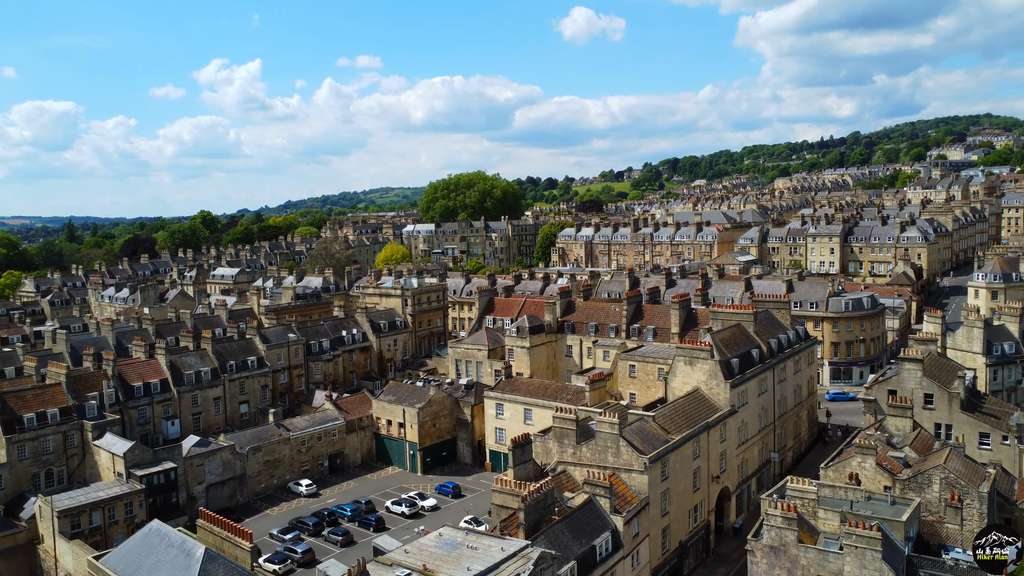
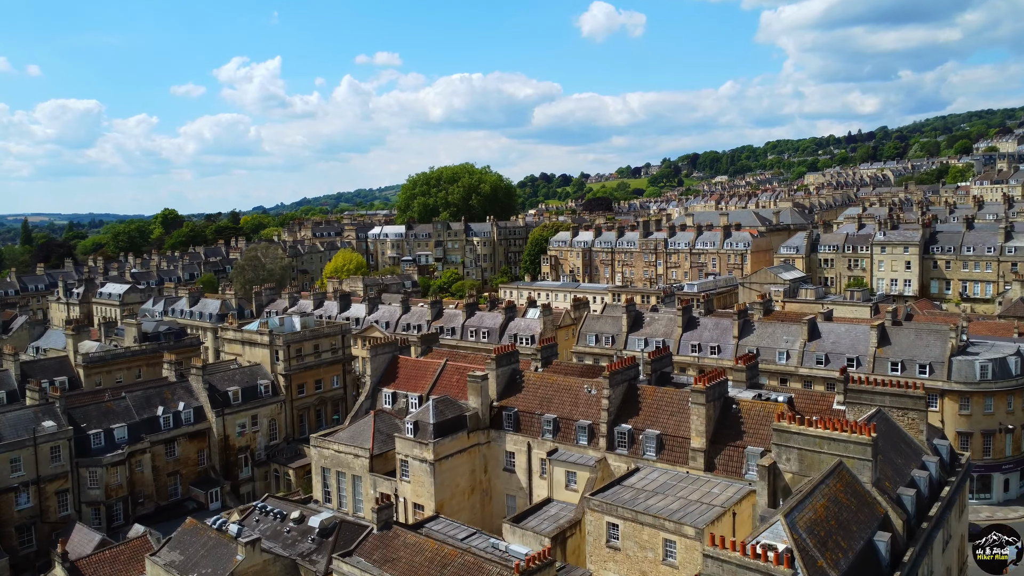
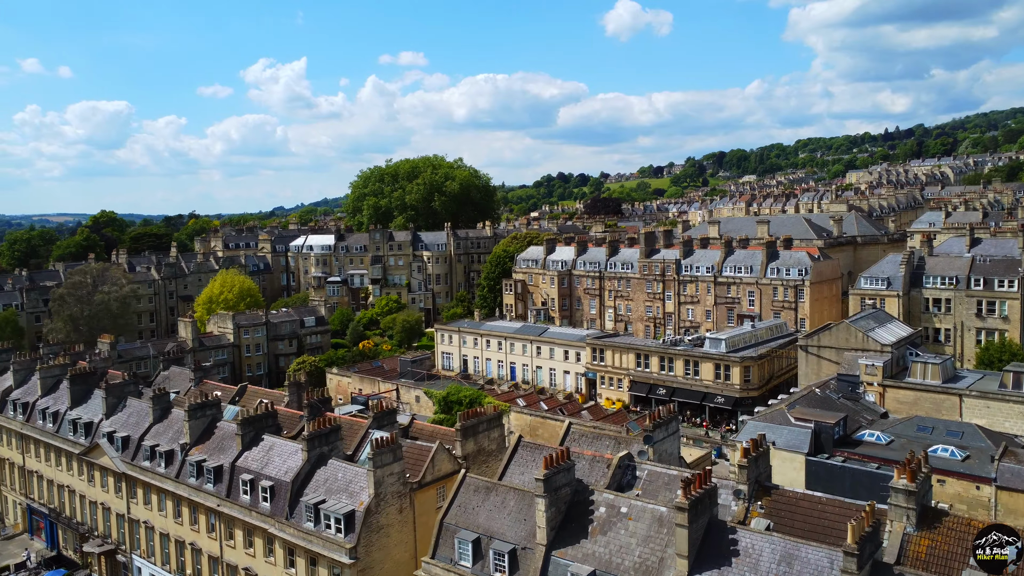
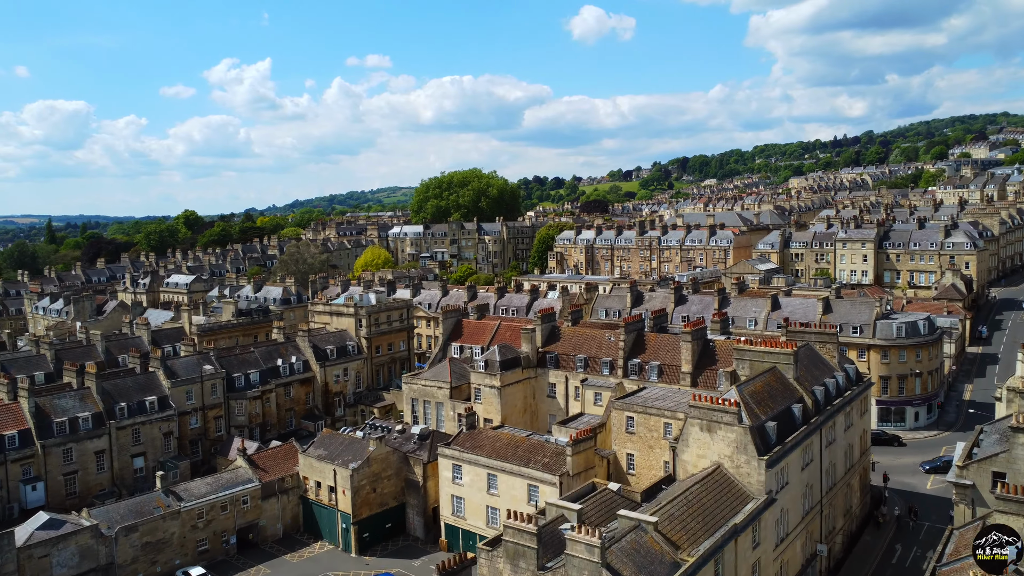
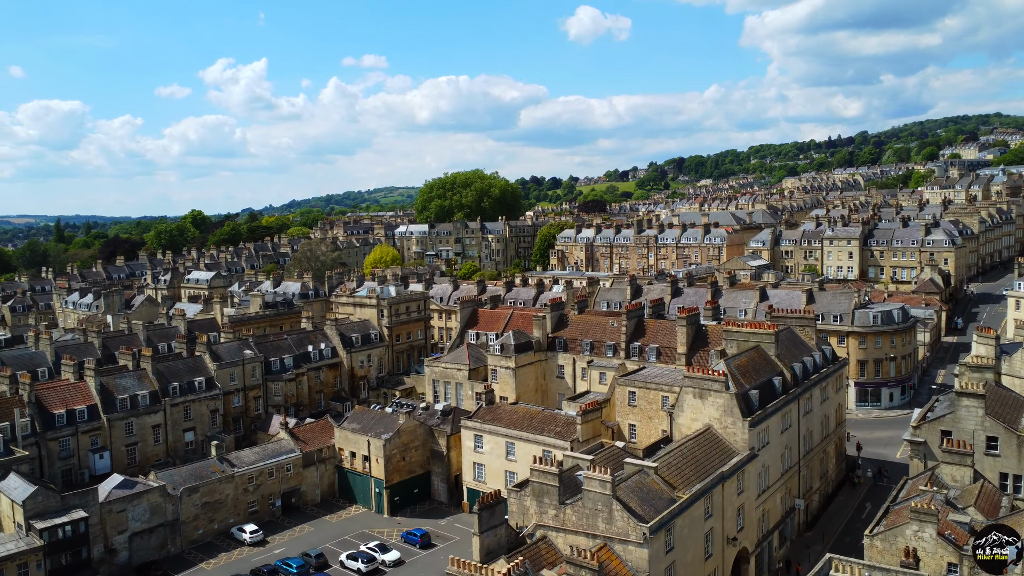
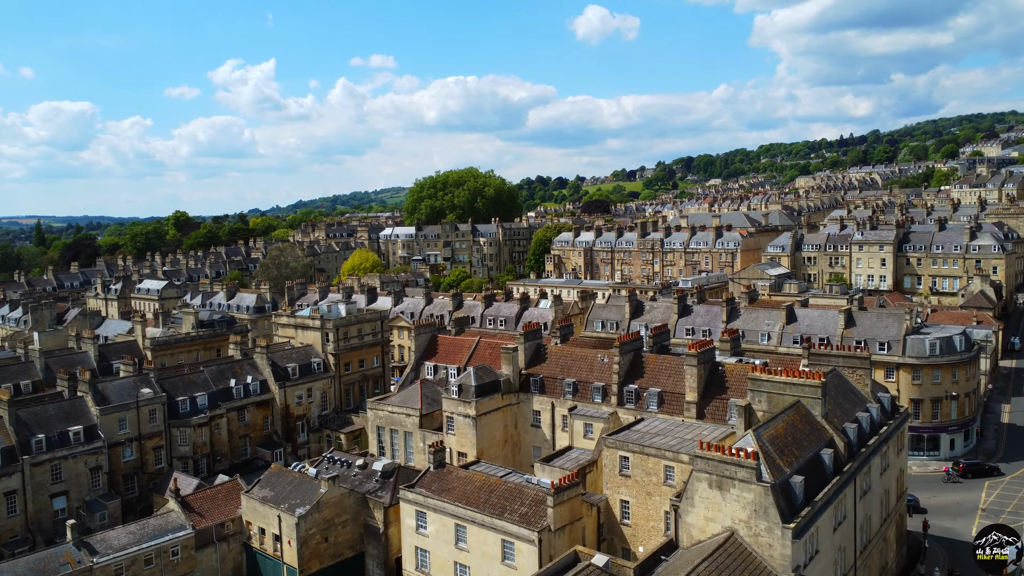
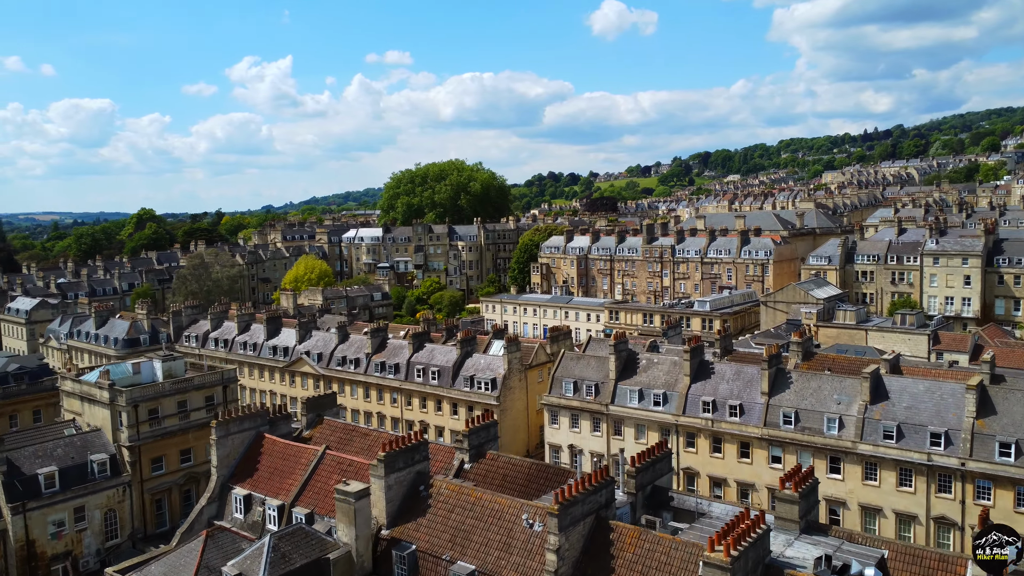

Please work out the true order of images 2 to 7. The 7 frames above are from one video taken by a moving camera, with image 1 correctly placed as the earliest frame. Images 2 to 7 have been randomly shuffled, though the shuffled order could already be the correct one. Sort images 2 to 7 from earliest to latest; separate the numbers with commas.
5, 4, 6, 2, 7, 3
